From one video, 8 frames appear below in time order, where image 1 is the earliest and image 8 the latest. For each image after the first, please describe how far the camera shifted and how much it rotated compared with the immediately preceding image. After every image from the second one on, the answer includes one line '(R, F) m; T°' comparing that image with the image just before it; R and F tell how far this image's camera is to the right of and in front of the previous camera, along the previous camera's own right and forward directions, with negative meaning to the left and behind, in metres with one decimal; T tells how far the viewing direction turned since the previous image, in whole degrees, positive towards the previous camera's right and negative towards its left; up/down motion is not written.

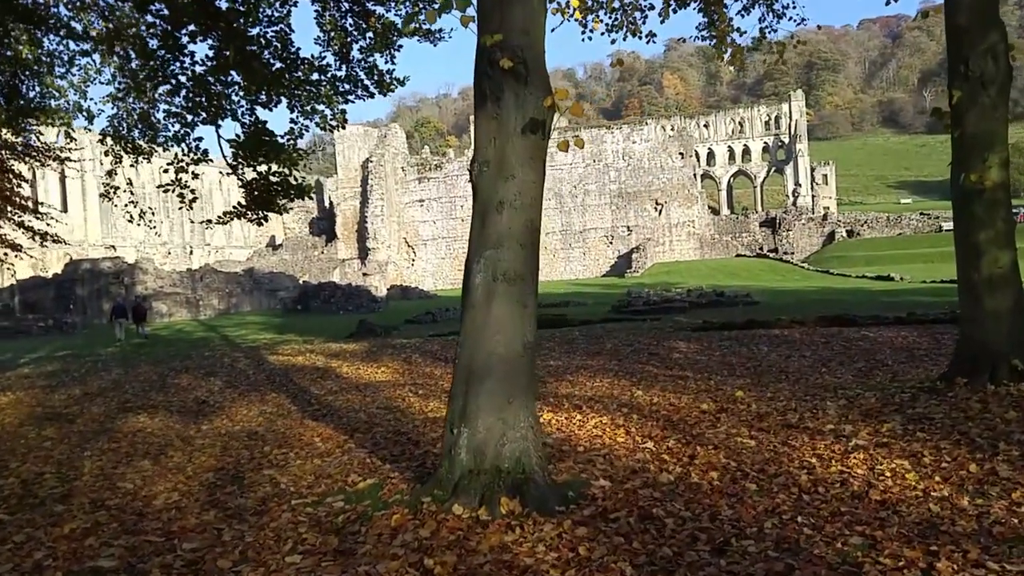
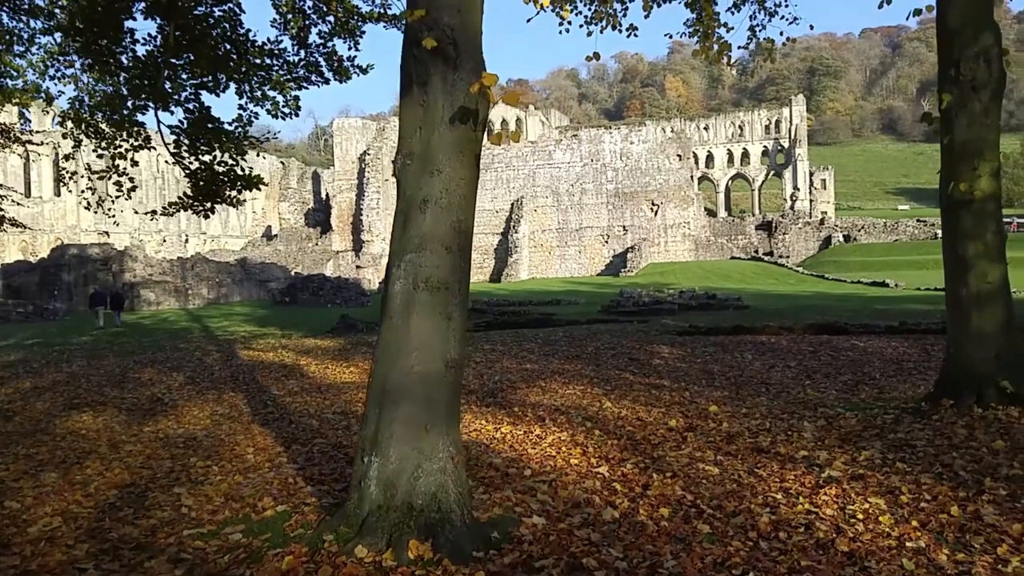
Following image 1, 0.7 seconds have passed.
(+0.3, +0.5) m; 0°
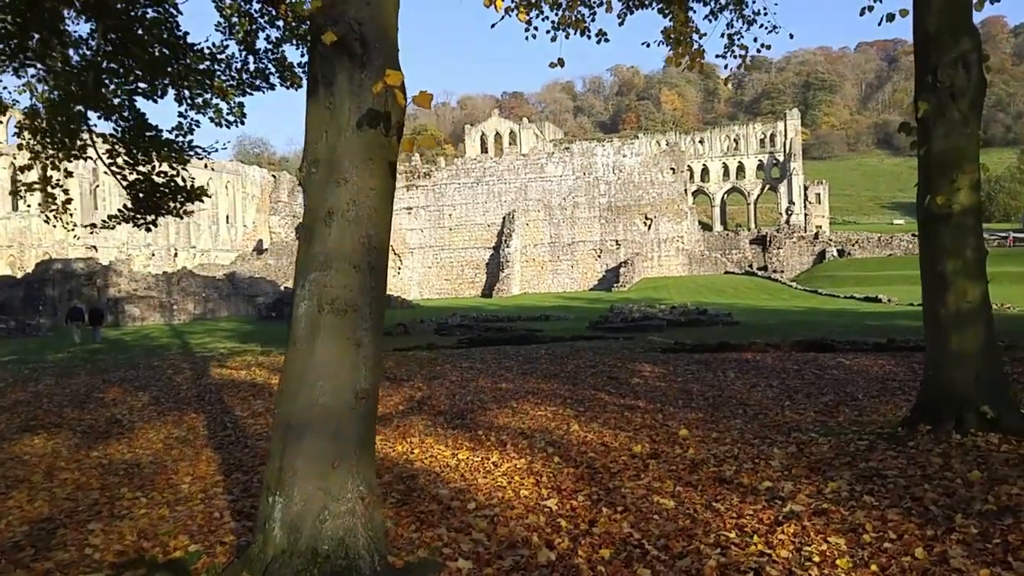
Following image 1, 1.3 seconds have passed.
(+0.3, +0.3) m; 0°
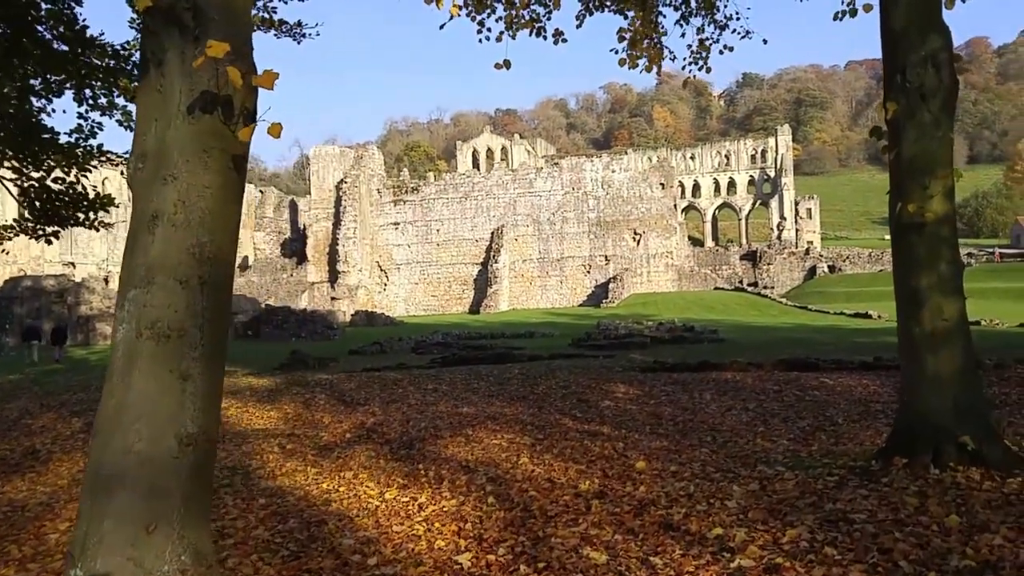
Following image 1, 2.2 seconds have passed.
(+0.4, +0.6) m; 0°
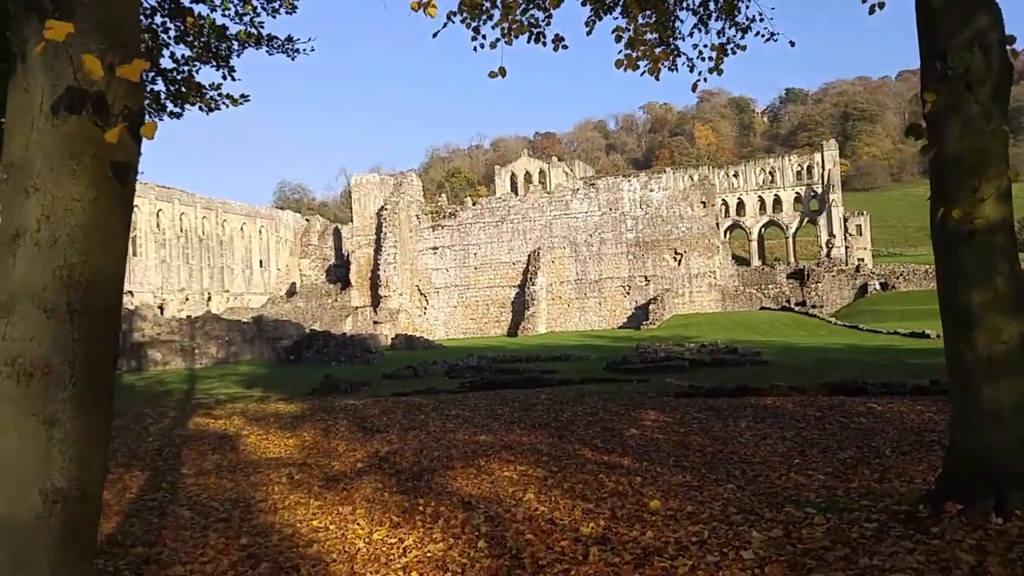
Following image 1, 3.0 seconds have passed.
(+0.3, +0.4) m; -3°
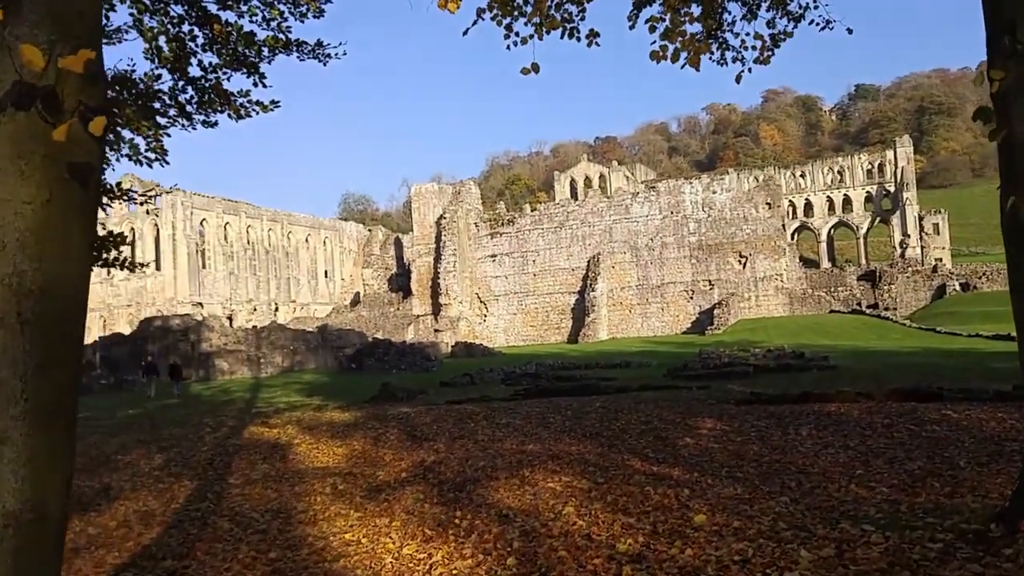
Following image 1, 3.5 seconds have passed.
(+0.2, +0.2) m; -5°
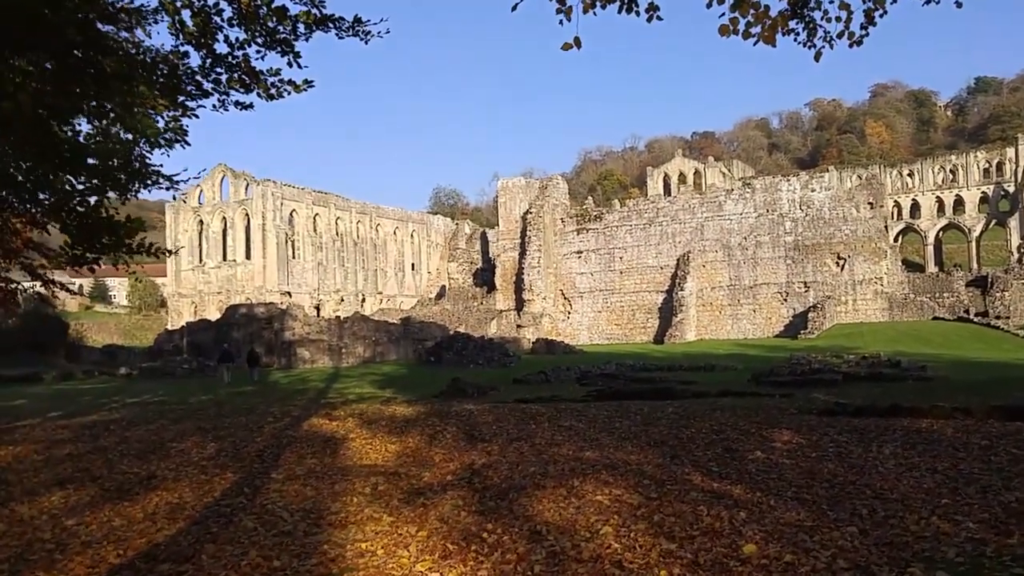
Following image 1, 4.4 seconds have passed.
(+0.3, +0.5) m; -6°
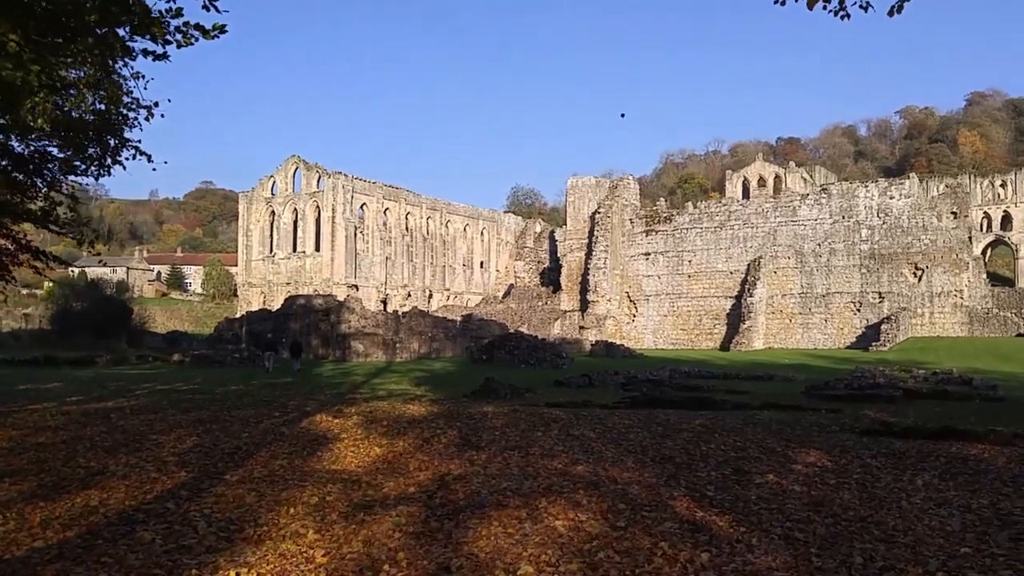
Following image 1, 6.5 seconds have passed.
(+0.9, +0.8) m; -6°
